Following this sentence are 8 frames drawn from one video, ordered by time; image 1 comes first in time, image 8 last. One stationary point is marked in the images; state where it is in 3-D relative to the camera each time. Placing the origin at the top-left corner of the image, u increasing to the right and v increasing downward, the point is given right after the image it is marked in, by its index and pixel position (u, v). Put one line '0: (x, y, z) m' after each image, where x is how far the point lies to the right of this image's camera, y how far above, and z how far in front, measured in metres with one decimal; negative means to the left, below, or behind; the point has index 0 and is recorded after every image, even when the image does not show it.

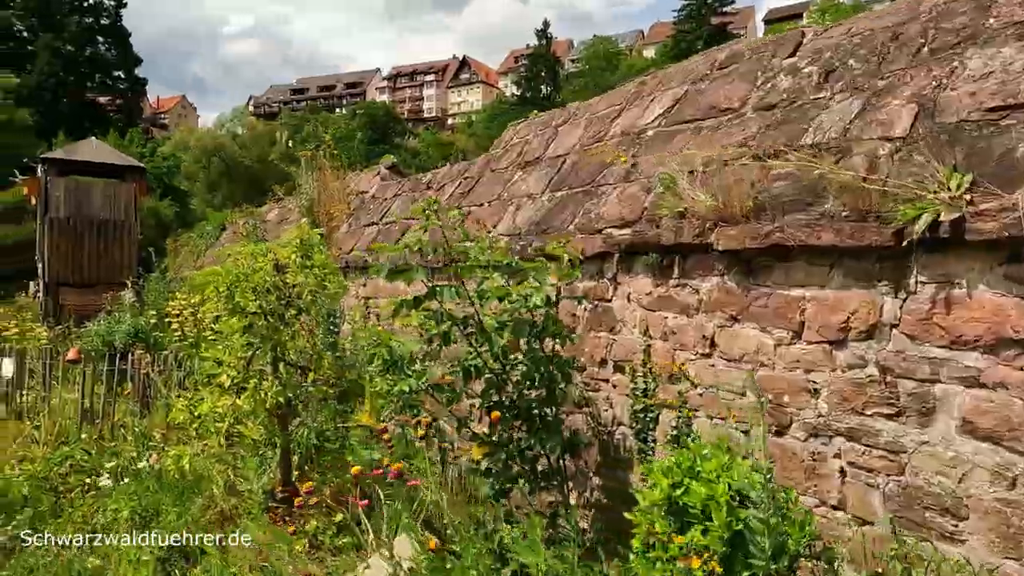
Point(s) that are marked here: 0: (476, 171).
0: (-0.3, +1.1, +6.2) m
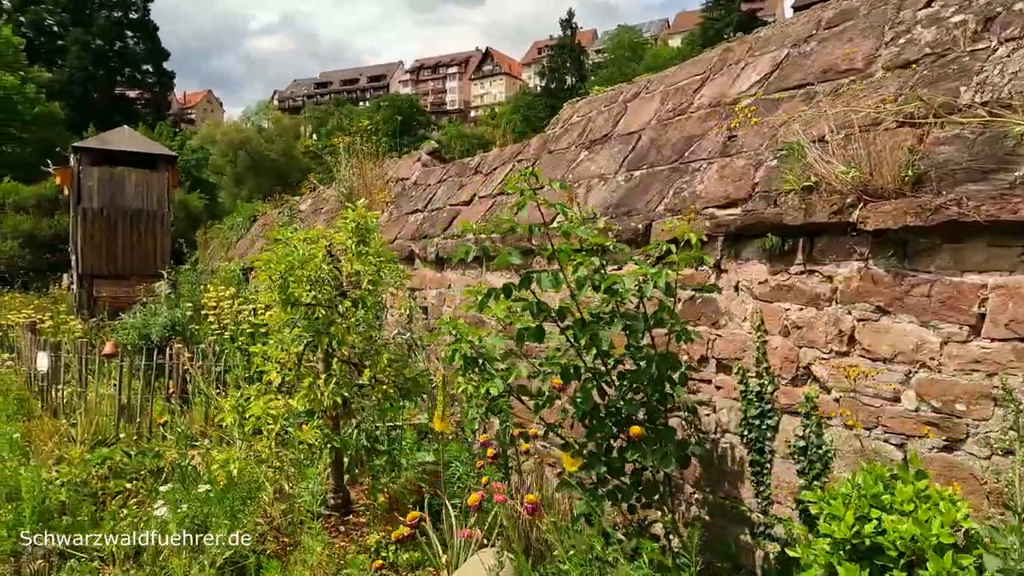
0: (+0.2, +1.2, +5.8) m
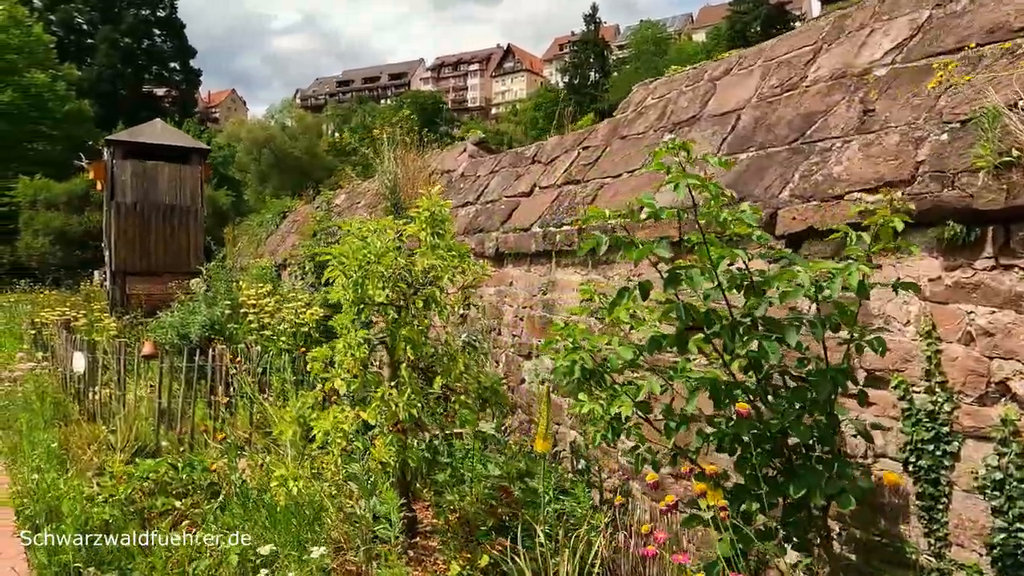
0: (+0.7, +1.2, +5.4) m
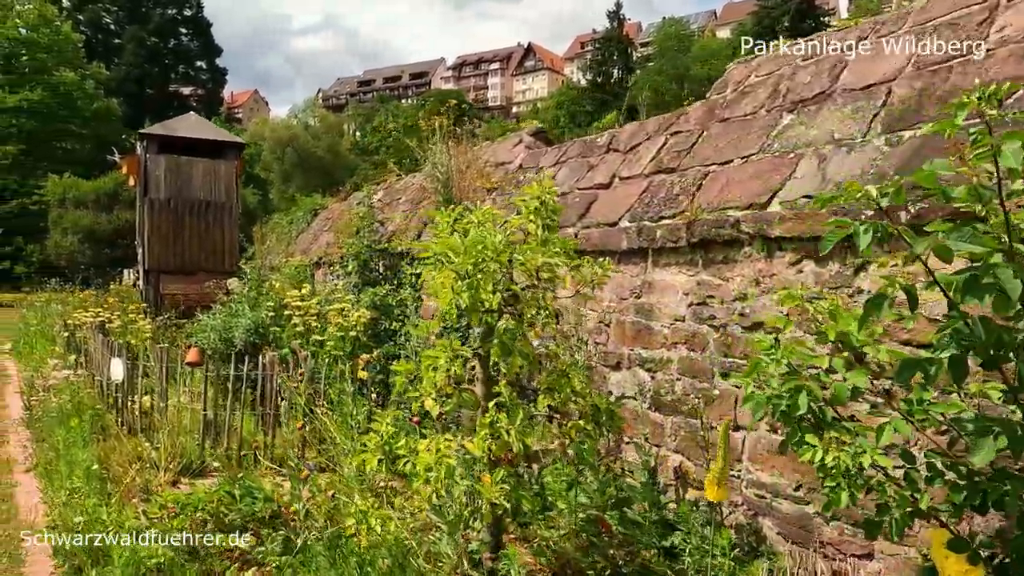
0: (+1.3, +1.2, +4.8) m
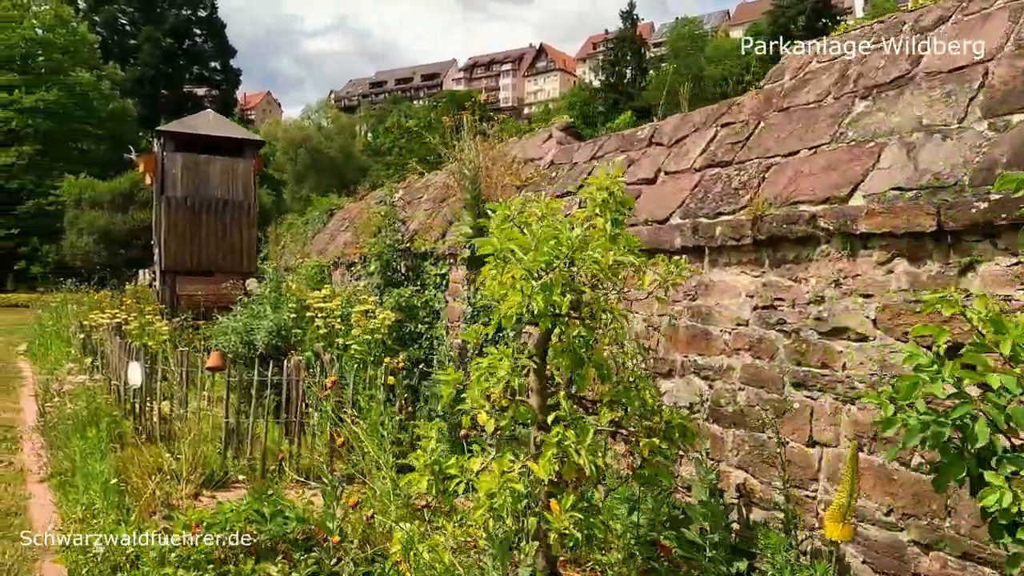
0: (+1.6, +1.2, +4.5) m
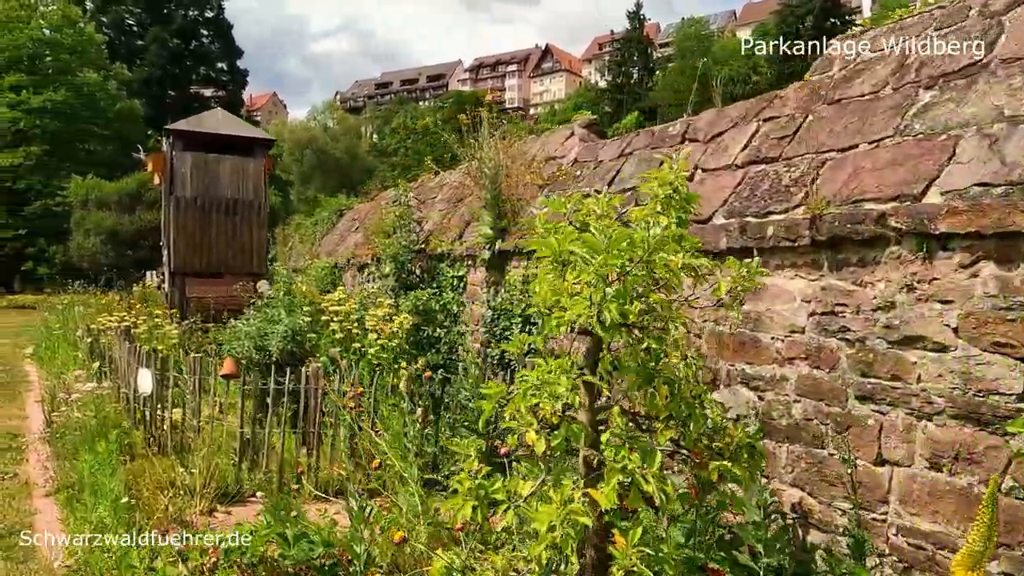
0: (+1.8, +1.2, +4.2) m
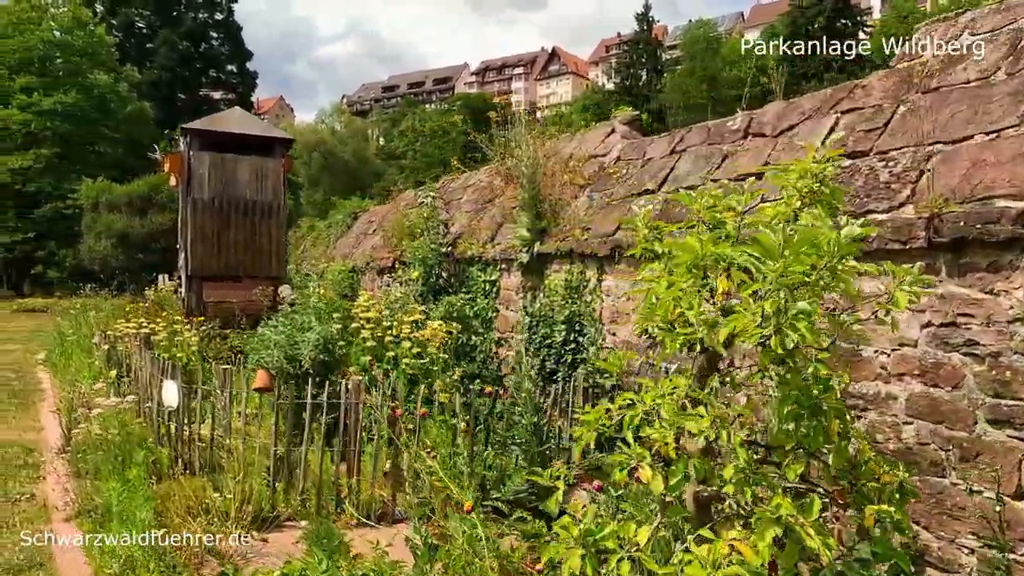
0: (+2.1, +1.1, +3.9) m
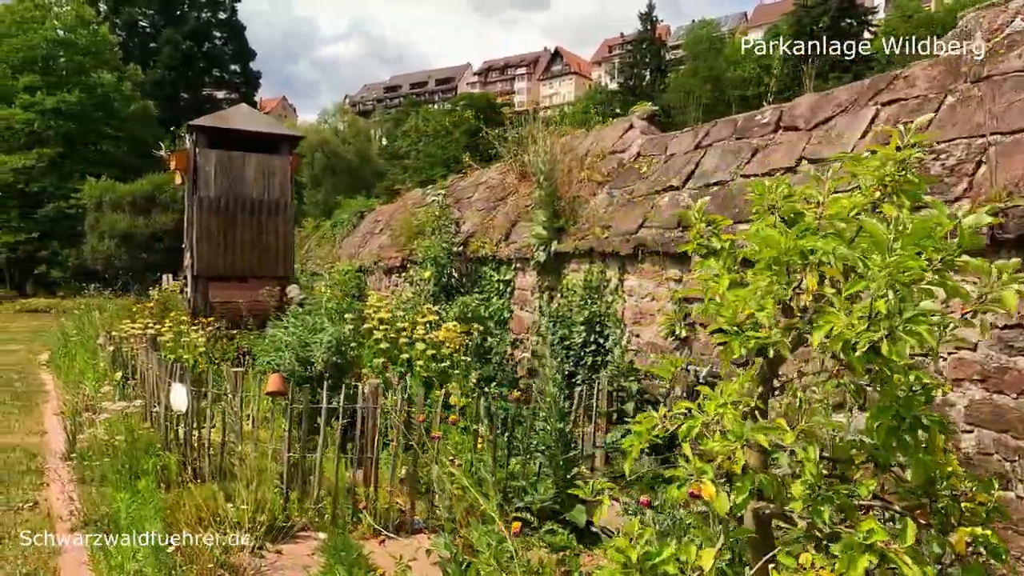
0: (+2.2, +1.1, +3.7) m
